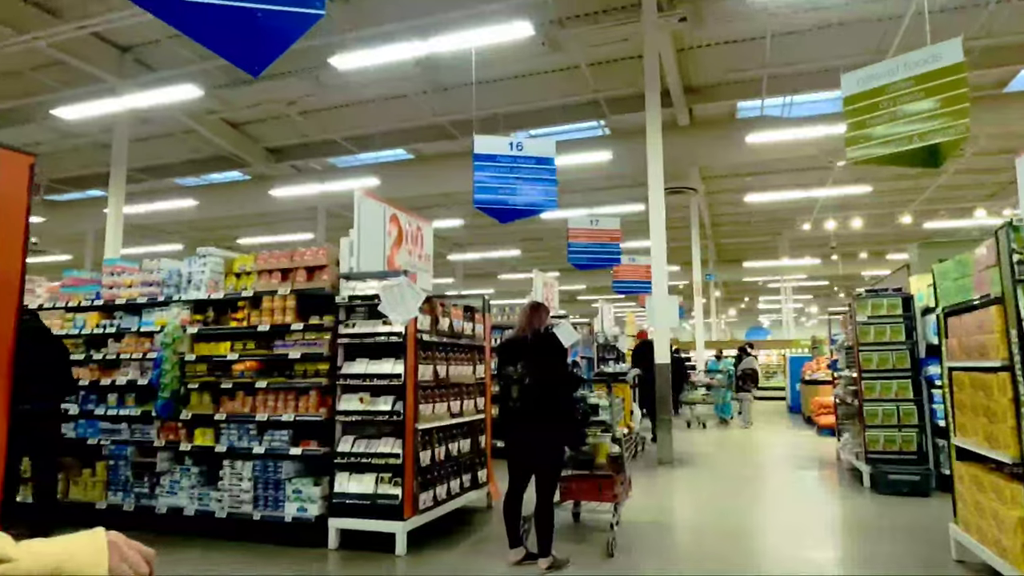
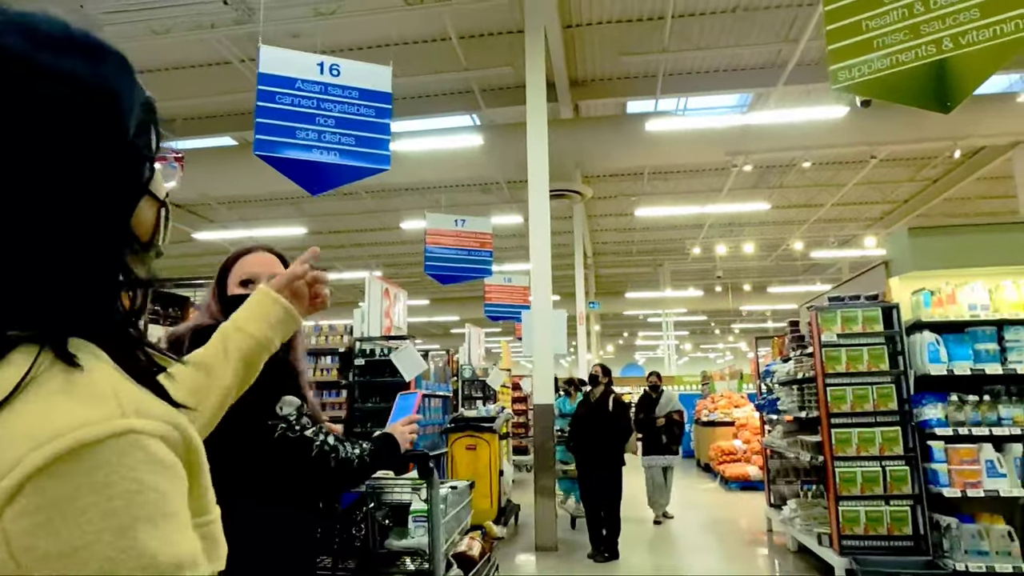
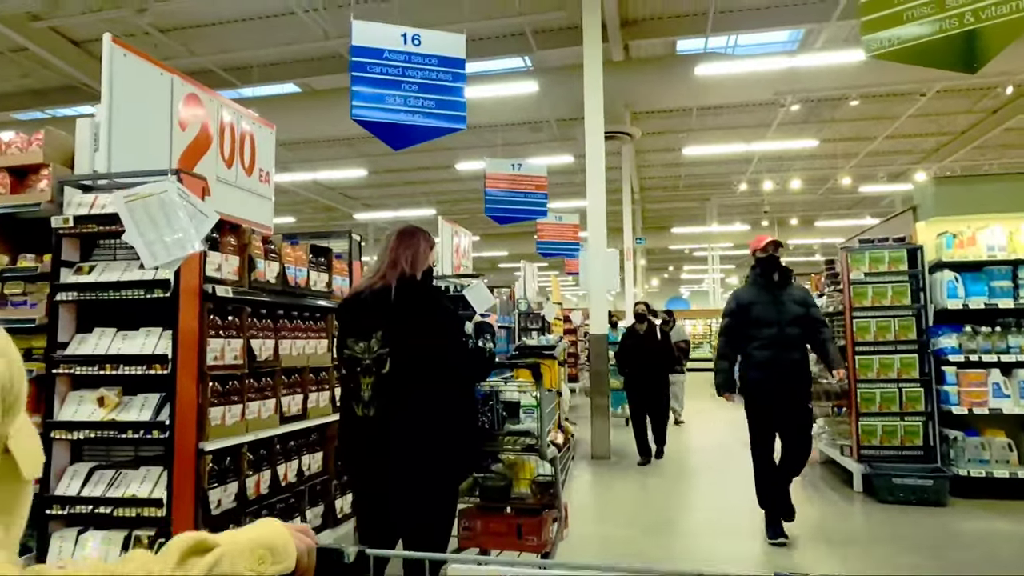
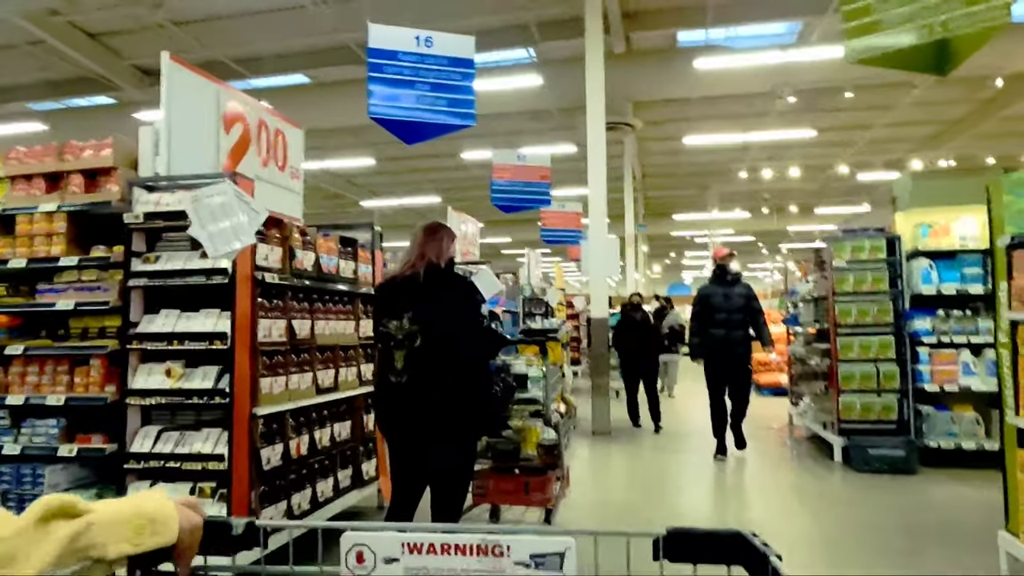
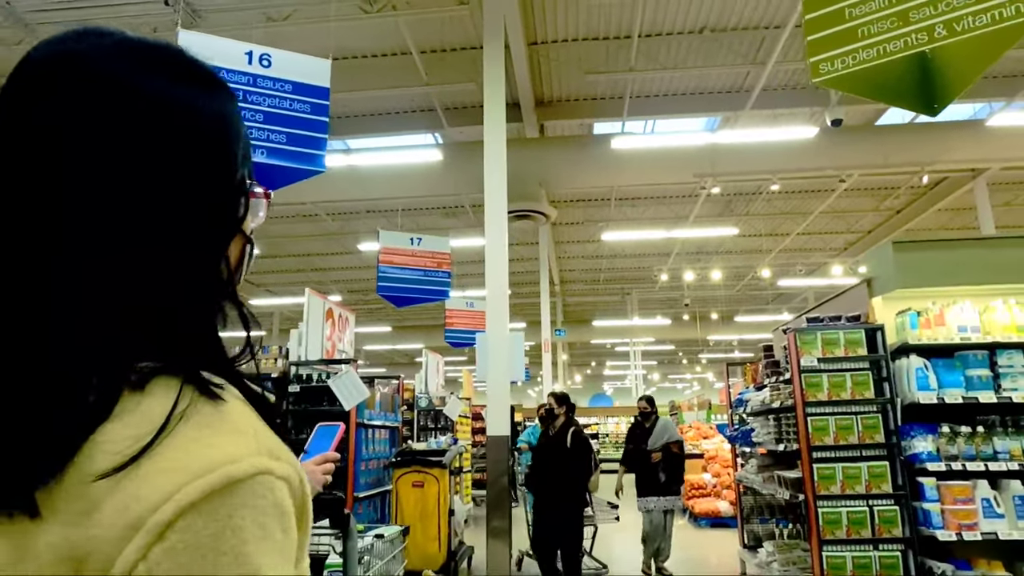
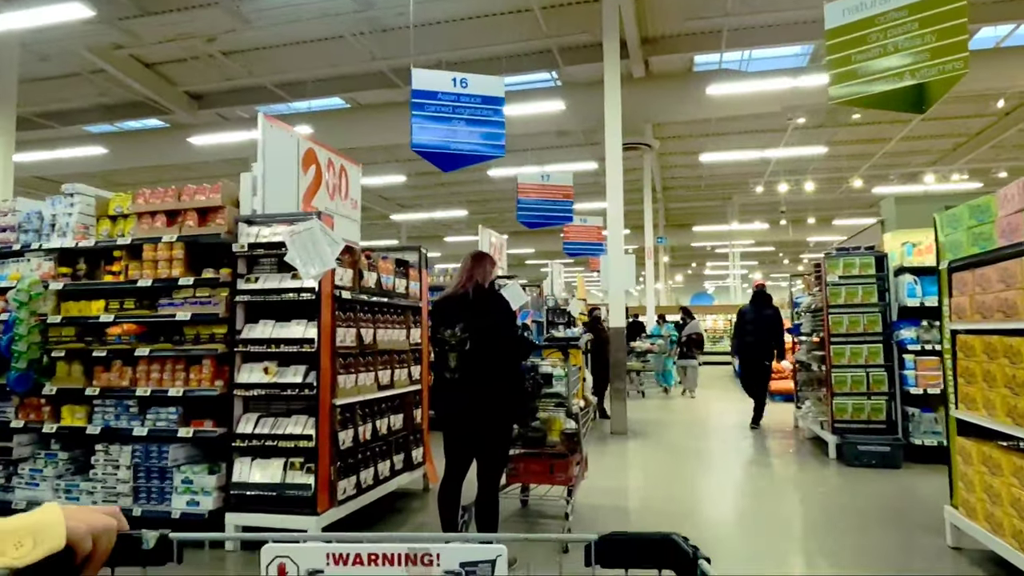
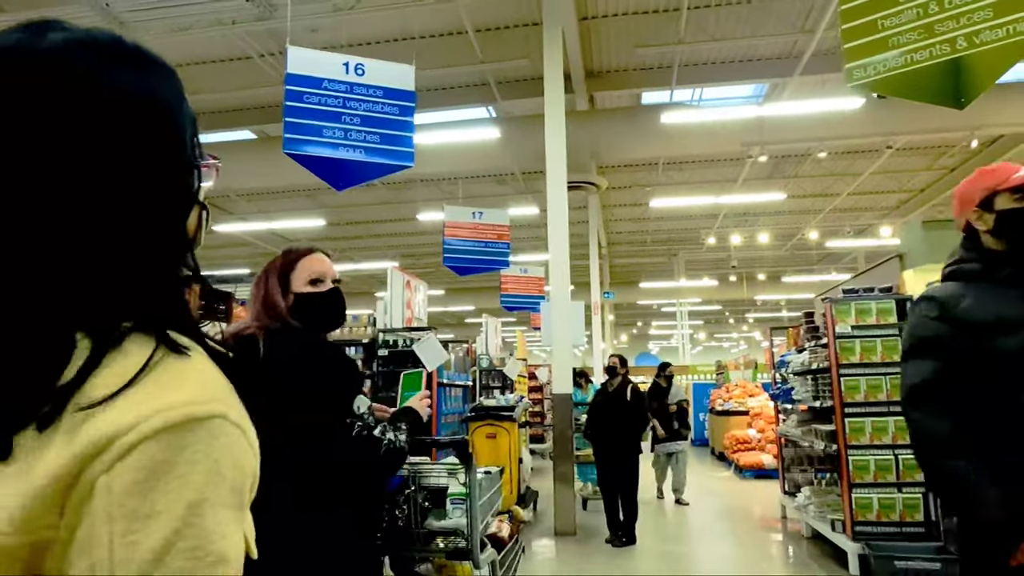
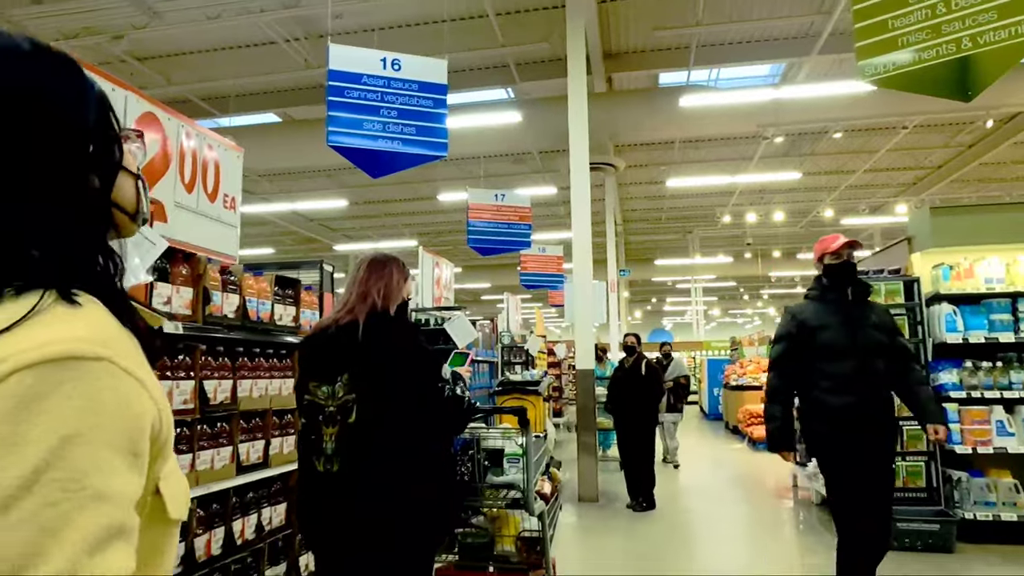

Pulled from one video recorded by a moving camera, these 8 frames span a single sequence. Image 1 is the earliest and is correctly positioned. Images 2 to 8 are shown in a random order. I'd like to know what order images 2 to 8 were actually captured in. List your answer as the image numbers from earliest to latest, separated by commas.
6, 4, 3, 8, 7, 2, 5
